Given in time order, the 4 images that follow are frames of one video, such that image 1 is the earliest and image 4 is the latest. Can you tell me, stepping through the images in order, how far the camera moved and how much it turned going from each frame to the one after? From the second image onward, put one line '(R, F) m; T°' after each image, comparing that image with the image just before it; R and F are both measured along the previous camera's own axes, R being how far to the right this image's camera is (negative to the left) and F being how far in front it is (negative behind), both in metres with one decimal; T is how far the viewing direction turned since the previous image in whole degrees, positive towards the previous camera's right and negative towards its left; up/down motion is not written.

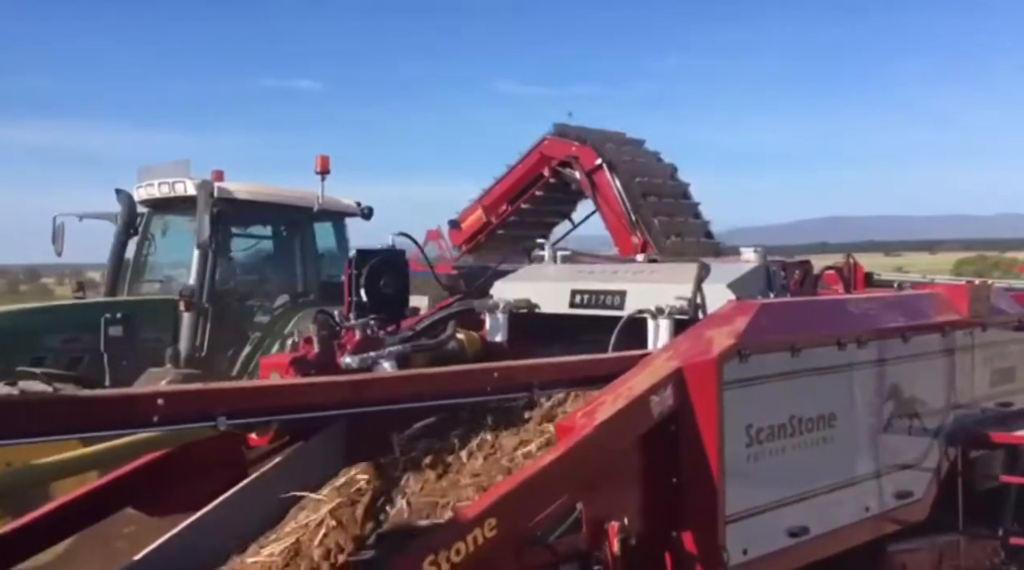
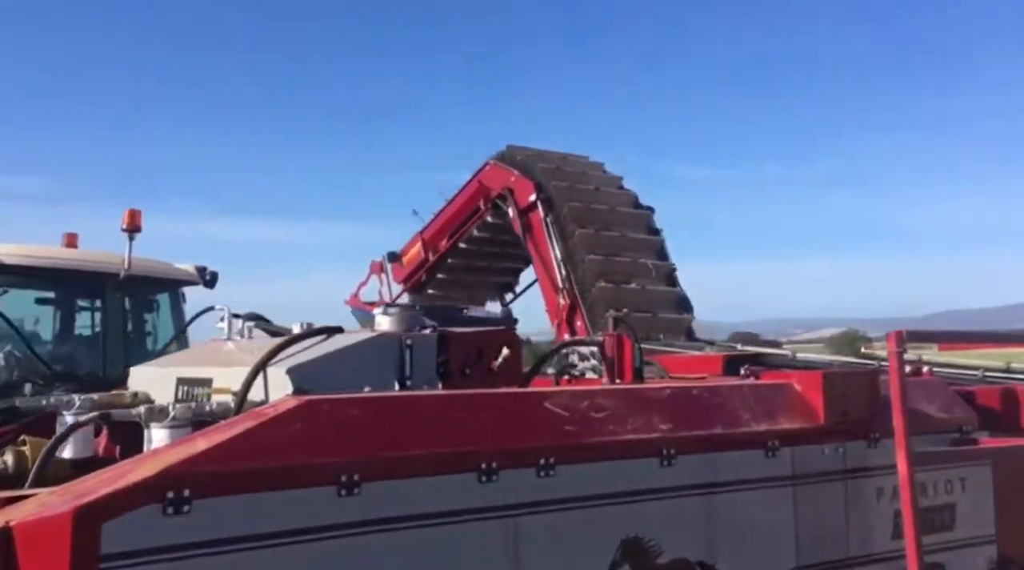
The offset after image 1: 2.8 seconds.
(+1.8, +1.6) m; -8°
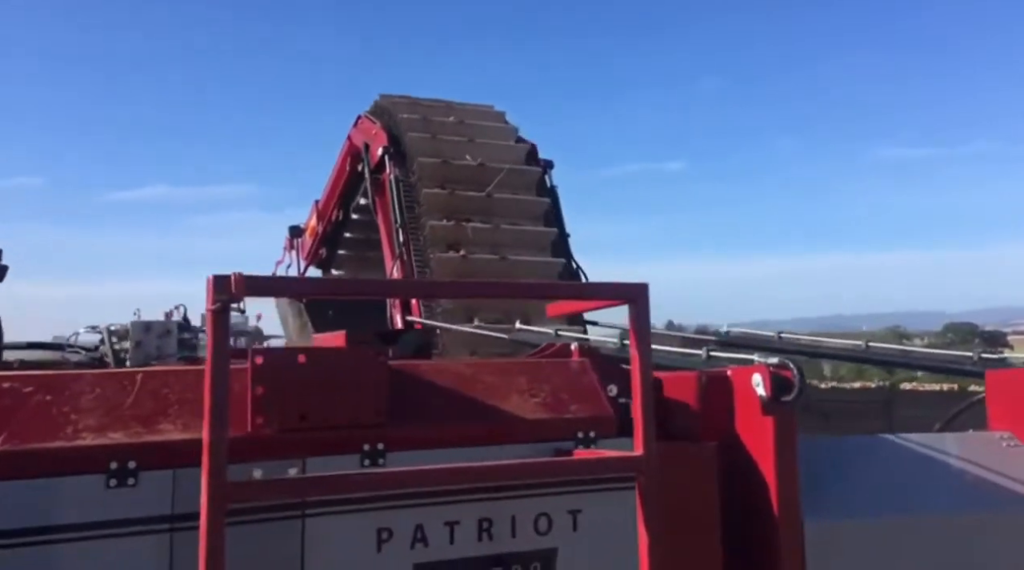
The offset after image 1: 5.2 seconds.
(+1.7, +1.1) m; -4°
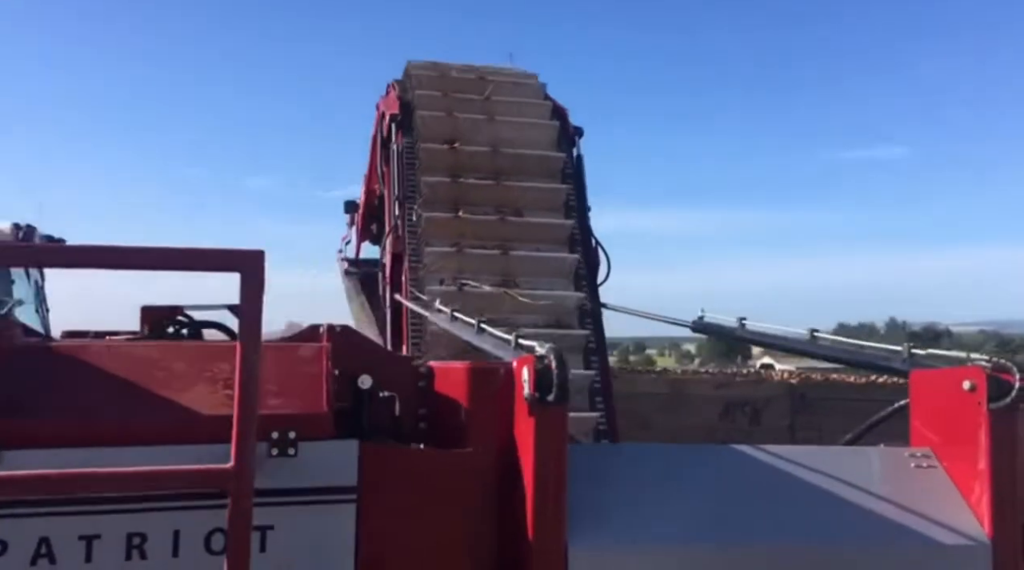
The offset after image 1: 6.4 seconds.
(+0.9, +0.5) m; -9°
